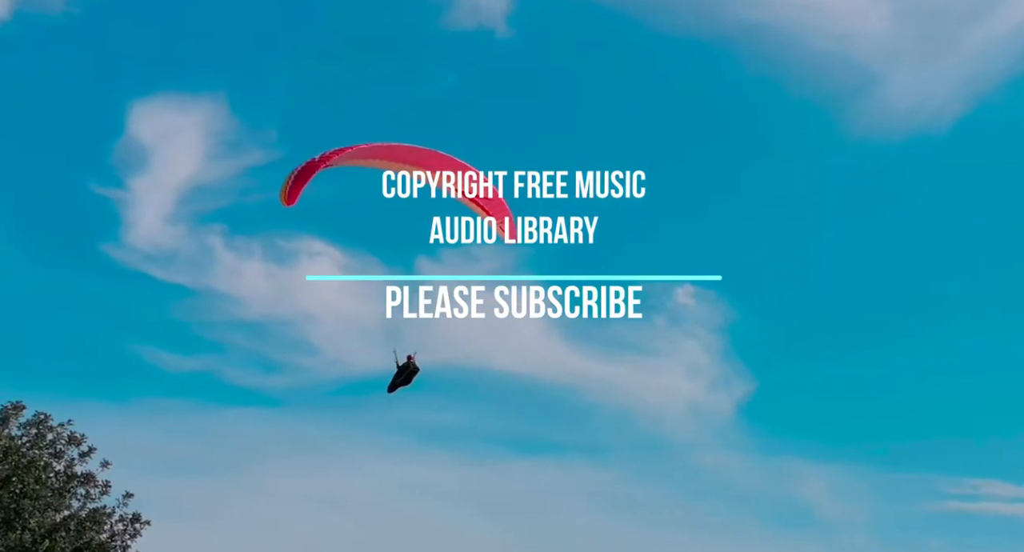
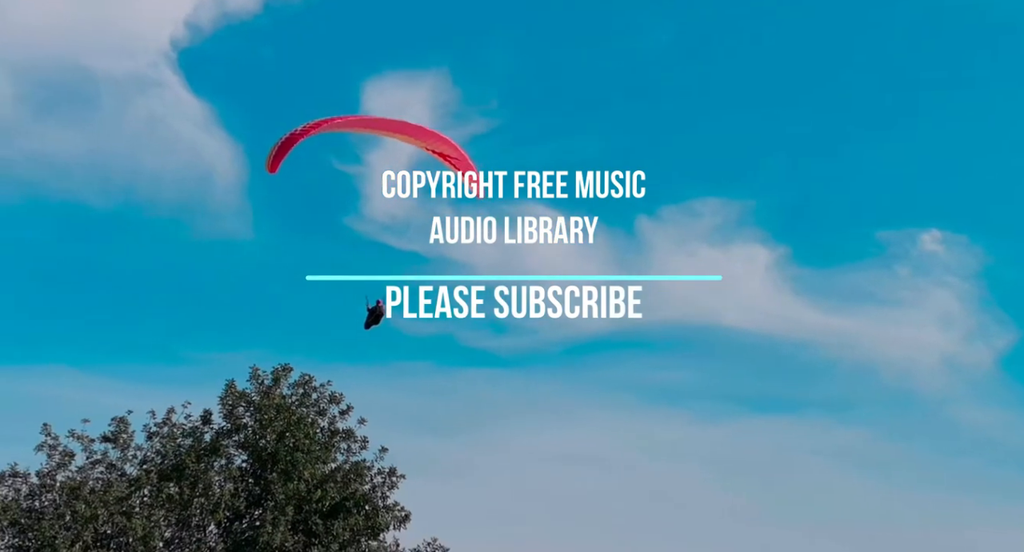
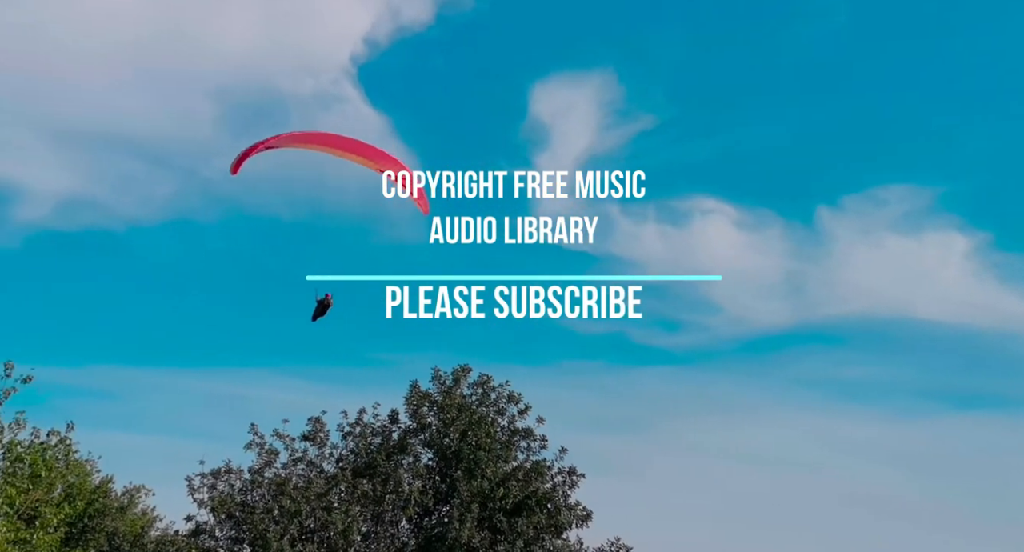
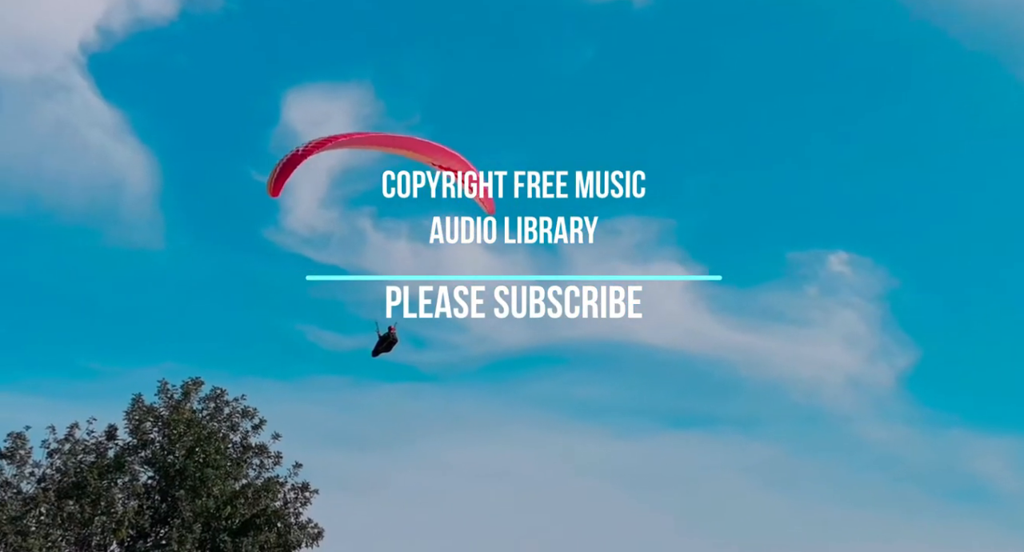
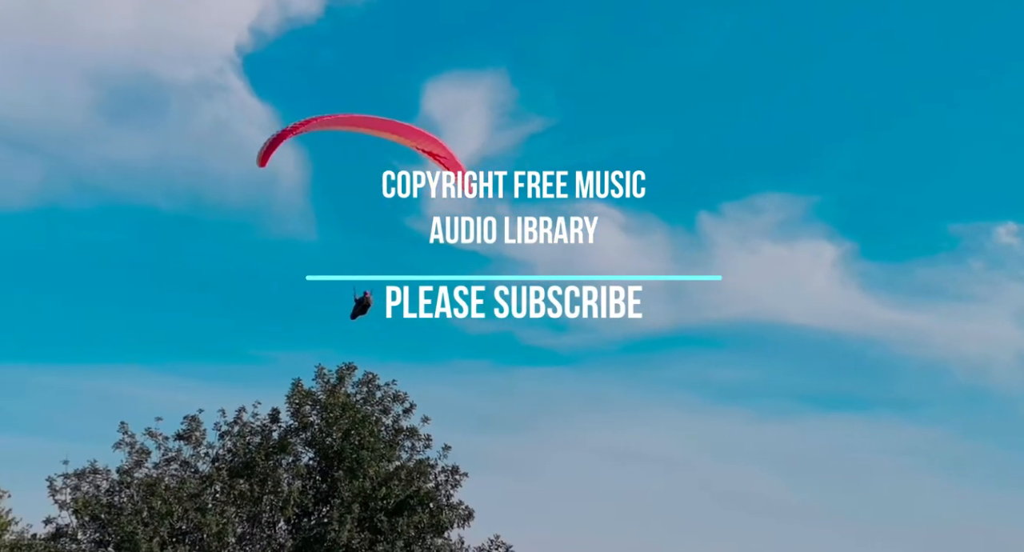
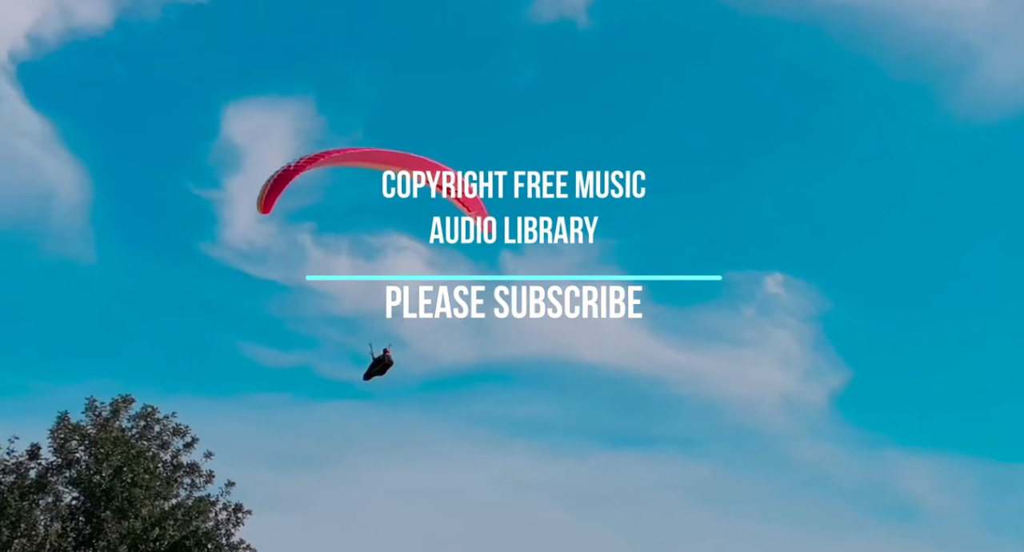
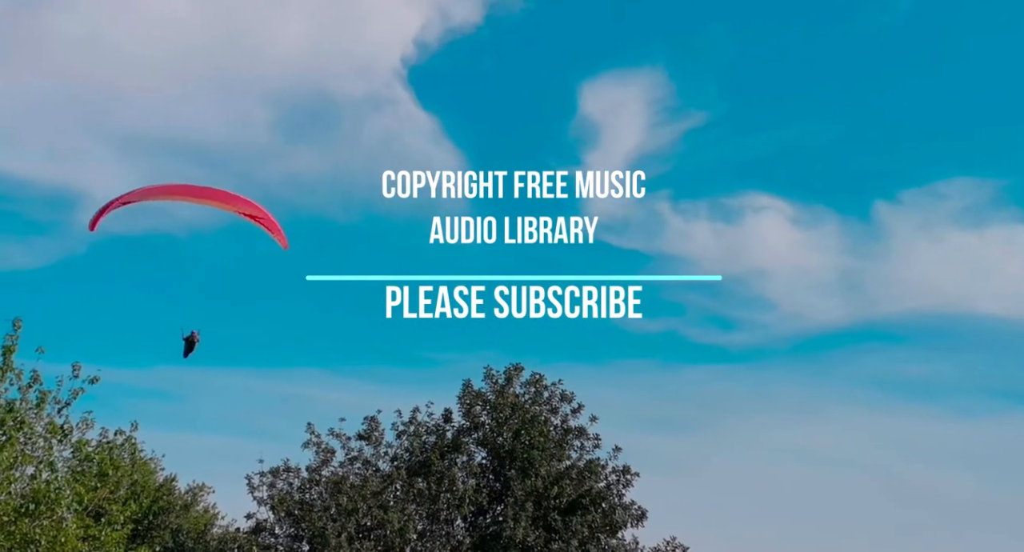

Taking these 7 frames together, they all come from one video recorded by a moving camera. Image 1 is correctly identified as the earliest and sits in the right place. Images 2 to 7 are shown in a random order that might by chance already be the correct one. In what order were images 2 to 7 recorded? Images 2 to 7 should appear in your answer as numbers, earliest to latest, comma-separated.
6, 4, 2, 5, 3, 7
